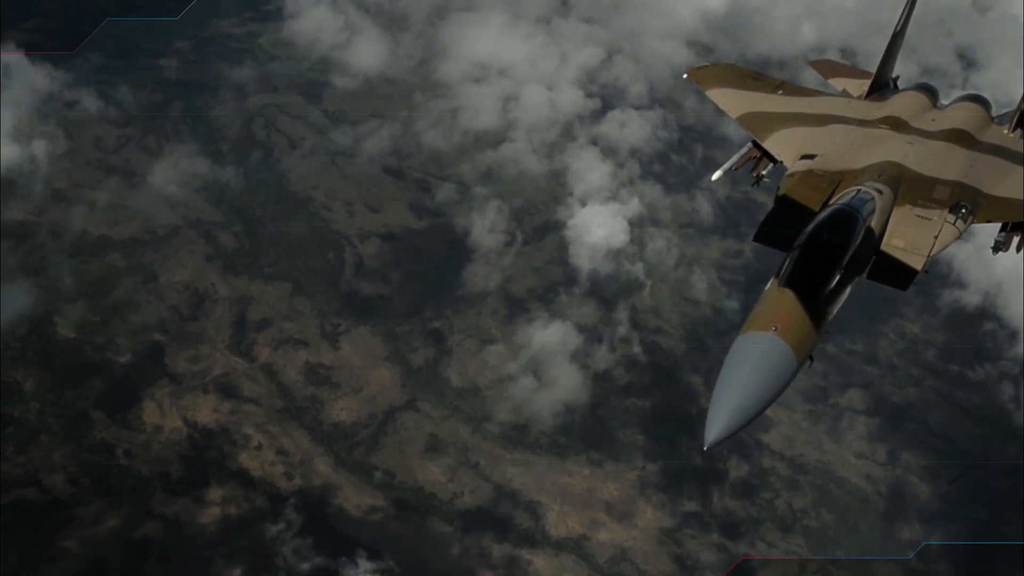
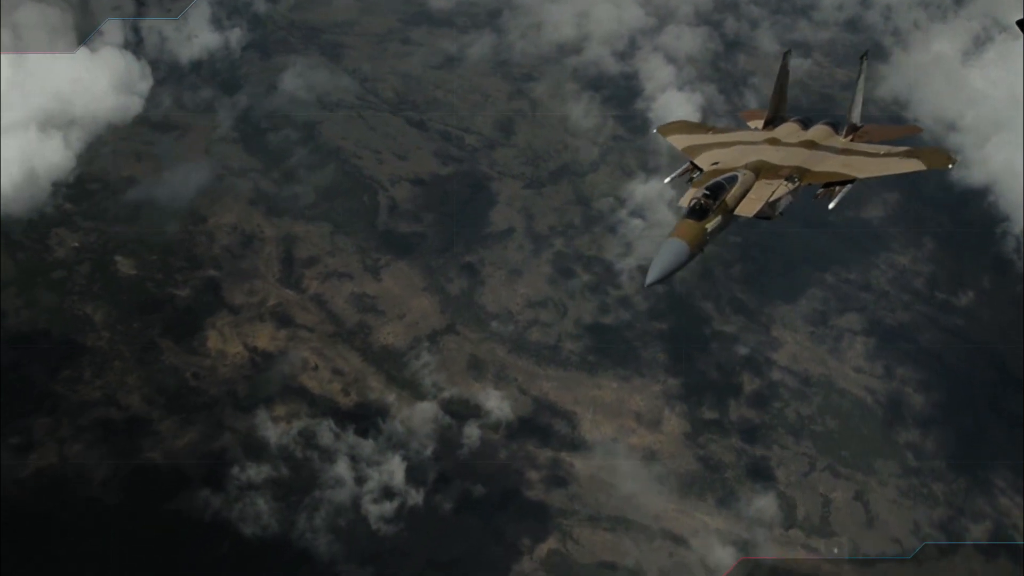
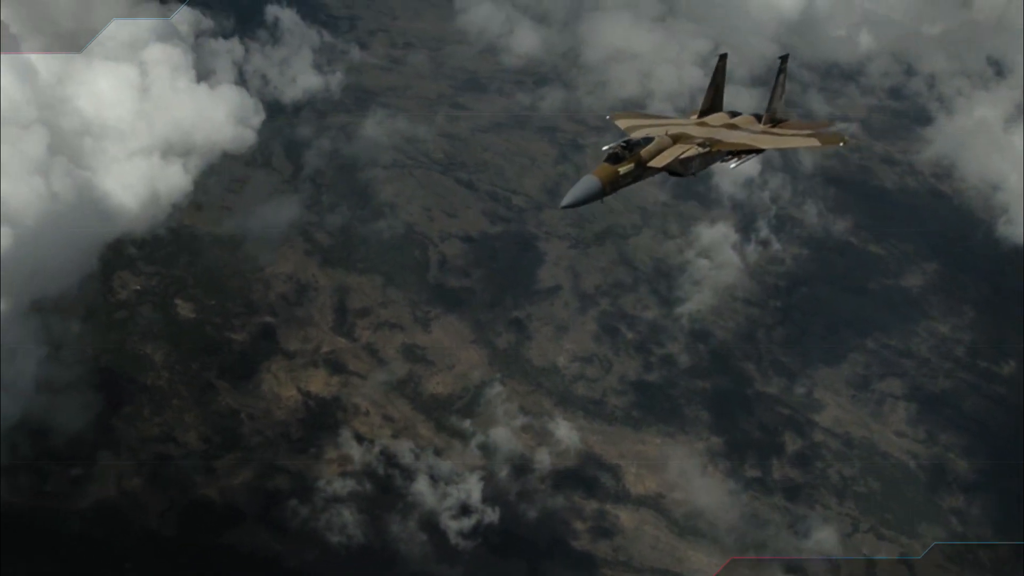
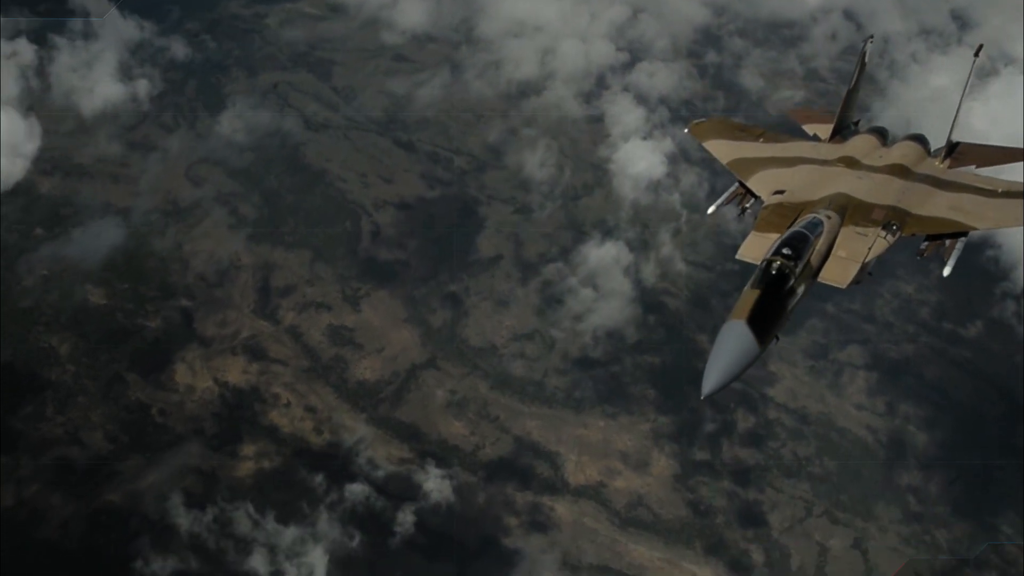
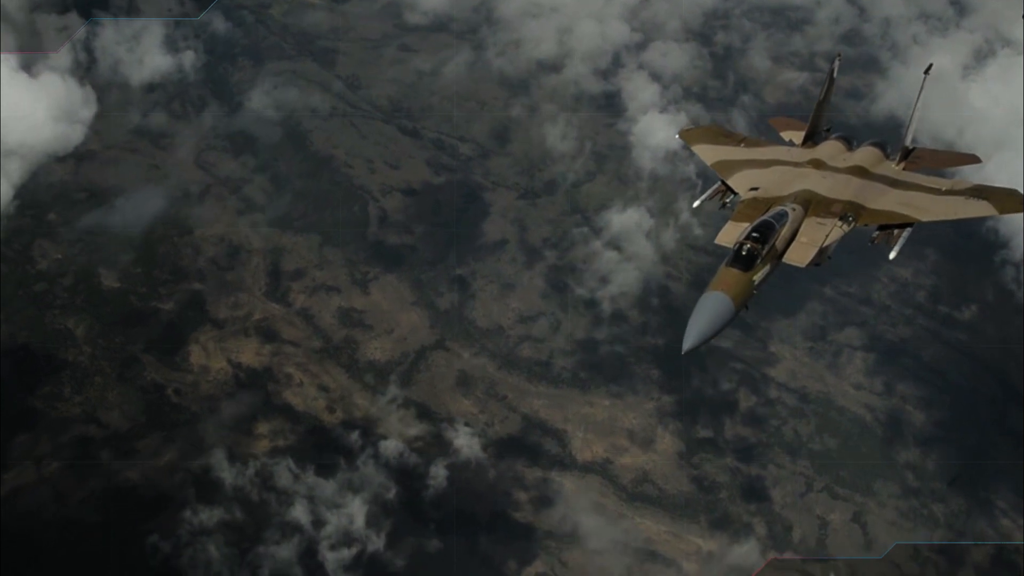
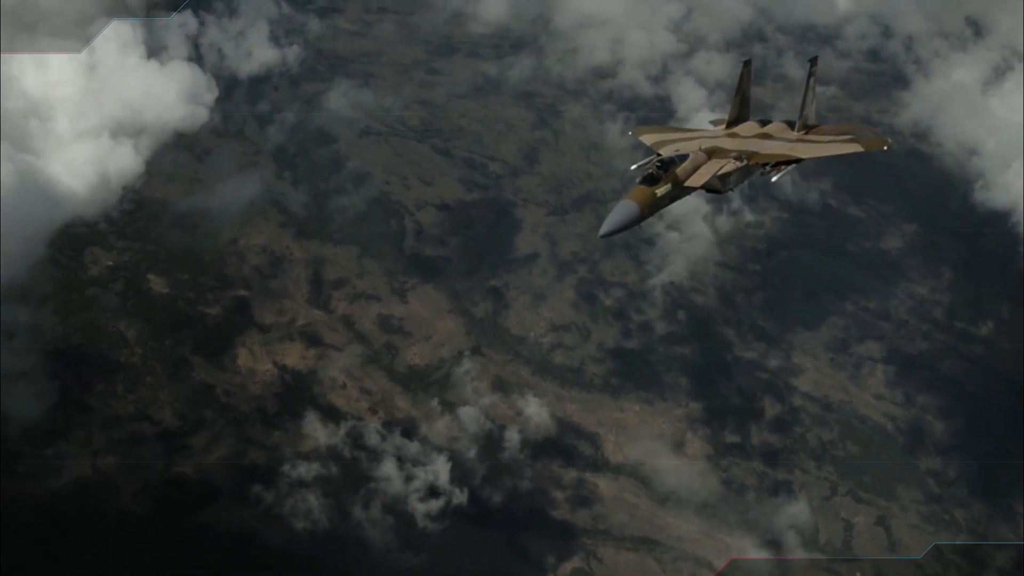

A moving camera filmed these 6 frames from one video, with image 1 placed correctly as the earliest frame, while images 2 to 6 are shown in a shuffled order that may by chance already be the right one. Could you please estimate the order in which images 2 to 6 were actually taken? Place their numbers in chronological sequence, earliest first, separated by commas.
4, 5, 2, 6, 3
